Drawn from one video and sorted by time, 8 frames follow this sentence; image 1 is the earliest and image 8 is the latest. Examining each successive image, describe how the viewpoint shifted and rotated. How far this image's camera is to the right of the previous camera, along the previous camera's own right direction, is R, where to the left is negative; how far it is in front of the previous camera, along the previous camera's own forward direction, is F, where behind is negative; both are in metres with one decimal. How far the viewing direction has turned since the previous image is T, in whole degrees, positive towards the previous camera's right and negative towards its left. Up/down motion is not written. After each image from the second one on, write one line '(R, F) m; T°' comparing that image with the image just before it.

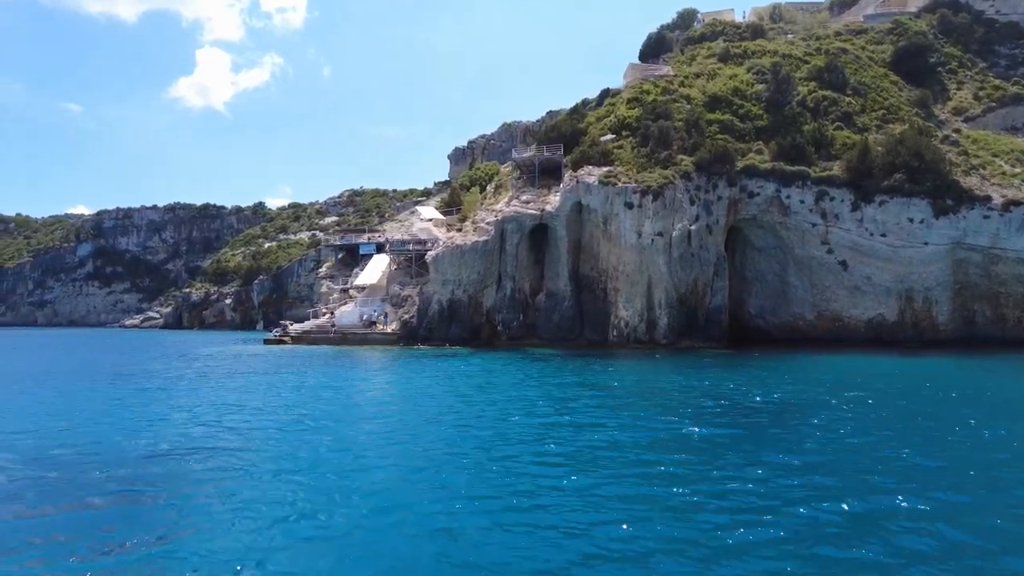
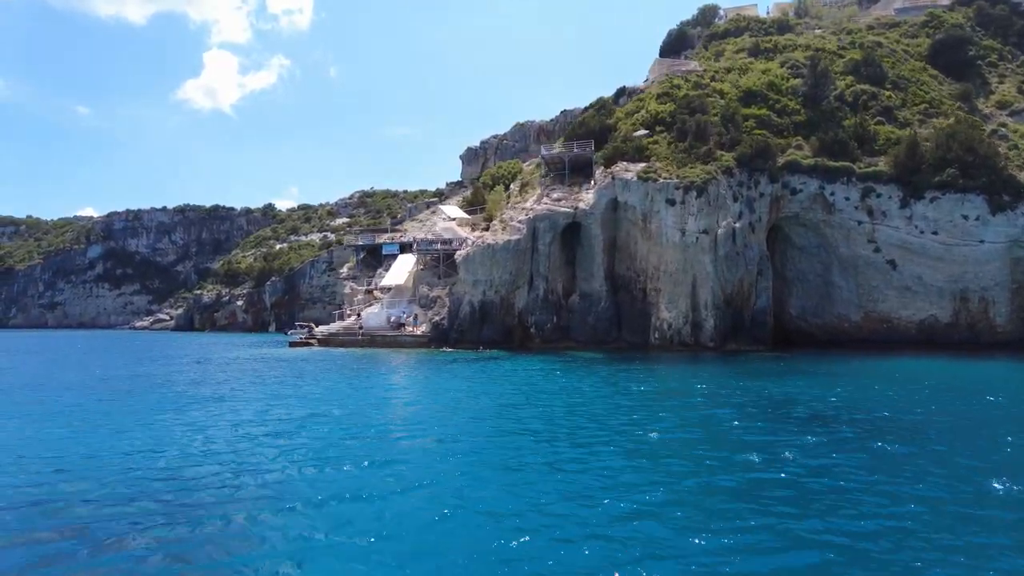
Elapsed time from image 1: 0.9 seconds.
(-1.4, +1.2) m; 0°
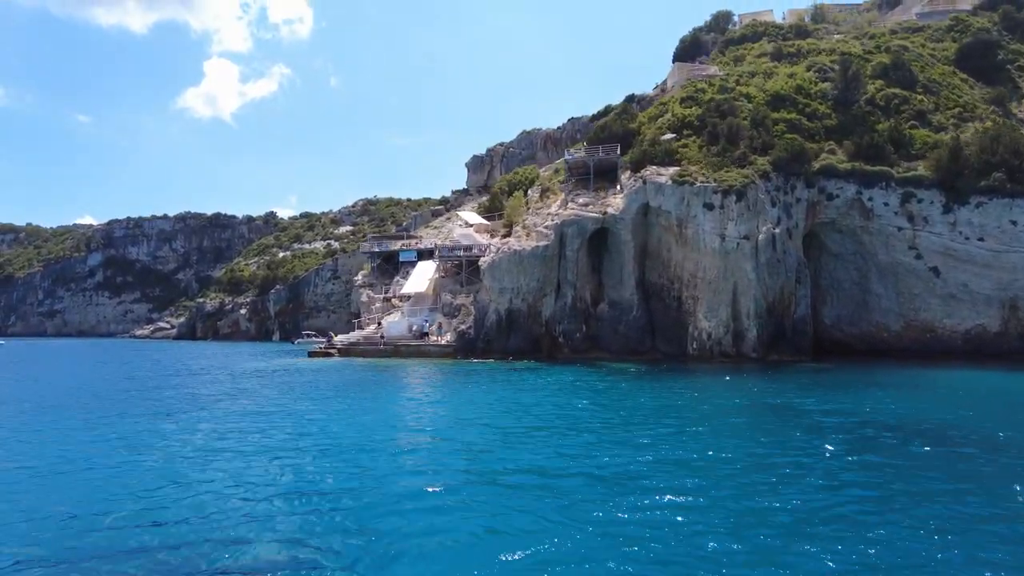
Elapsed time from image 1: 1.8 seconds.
(-1.5, +1.2) m; 0°
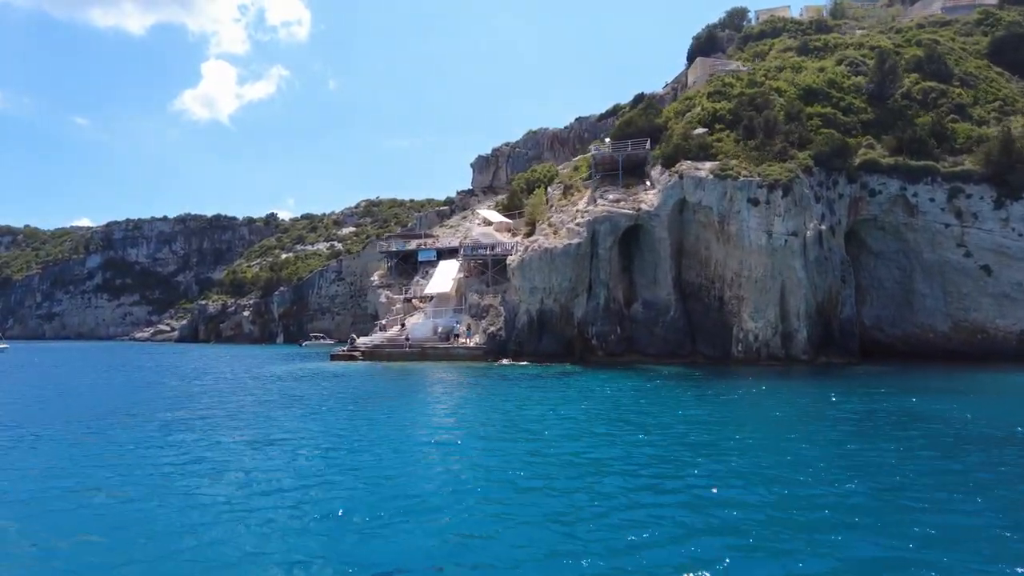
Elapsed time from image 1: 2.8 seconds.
(-1.6, +1.4) m; 0°
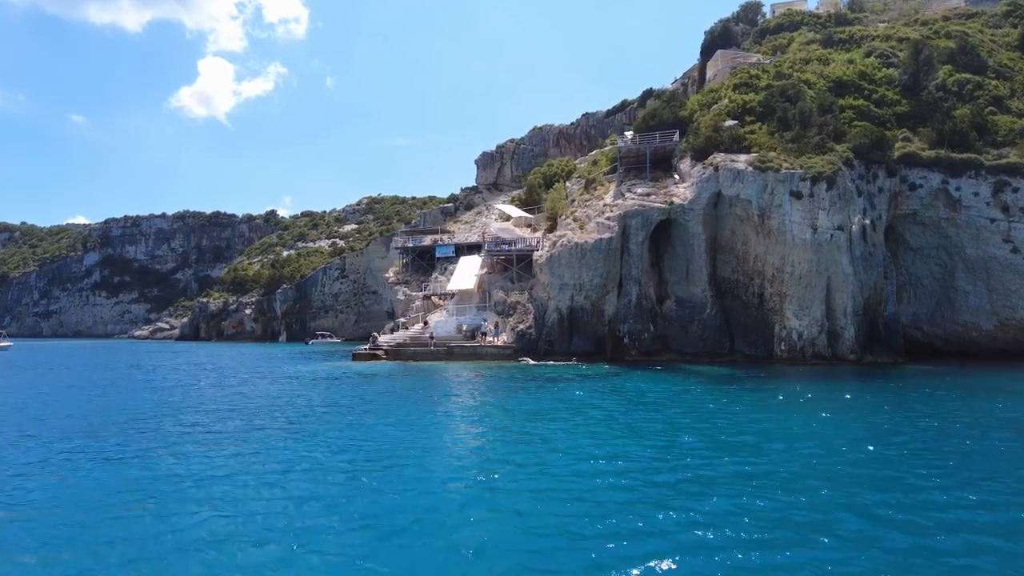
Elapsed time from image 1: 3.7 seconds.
(-1.5, +1.2) m; 0°
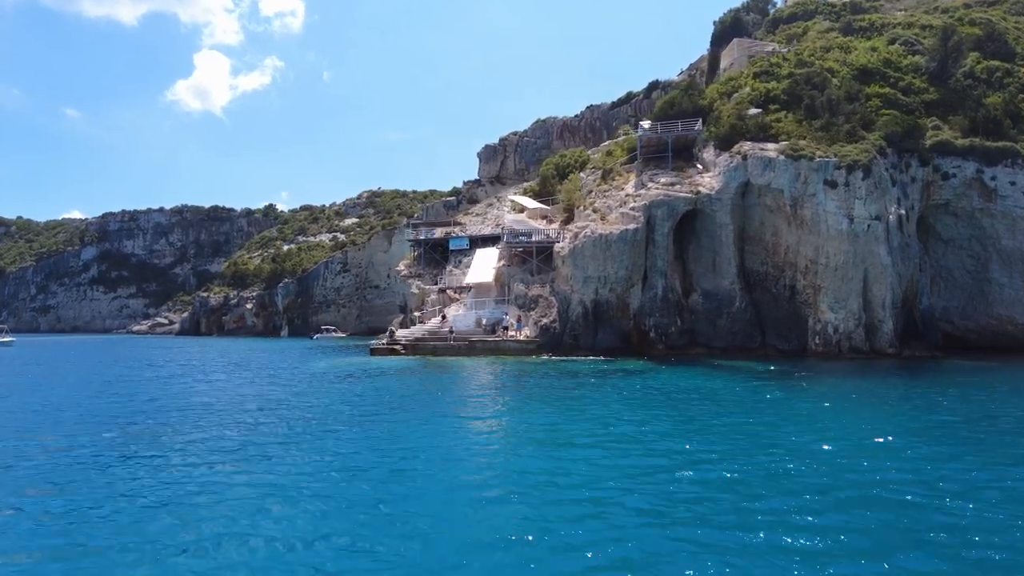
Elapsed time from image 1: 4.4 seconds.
(-1.1, +1.0) m; 0°
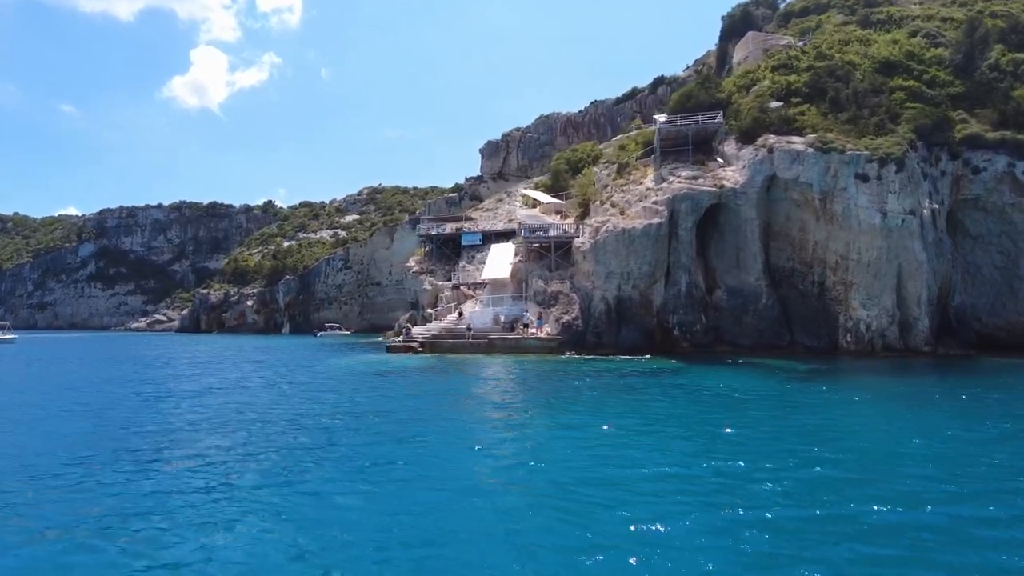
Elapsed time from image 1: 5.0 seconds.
(-1.0, +0.8) m; 0°
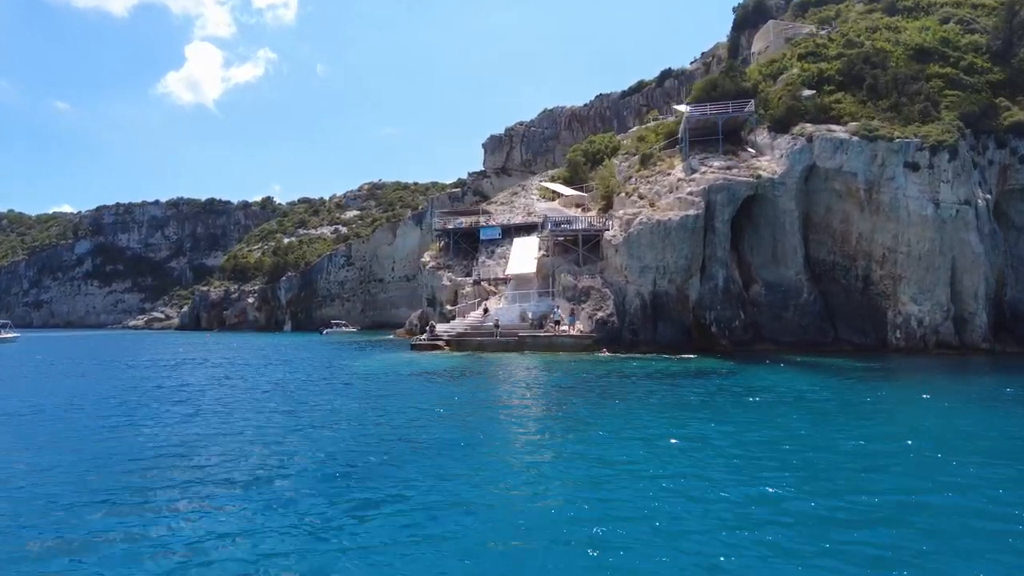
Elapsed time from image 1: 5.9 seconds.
(-1.4, +1.3) m; 0°
